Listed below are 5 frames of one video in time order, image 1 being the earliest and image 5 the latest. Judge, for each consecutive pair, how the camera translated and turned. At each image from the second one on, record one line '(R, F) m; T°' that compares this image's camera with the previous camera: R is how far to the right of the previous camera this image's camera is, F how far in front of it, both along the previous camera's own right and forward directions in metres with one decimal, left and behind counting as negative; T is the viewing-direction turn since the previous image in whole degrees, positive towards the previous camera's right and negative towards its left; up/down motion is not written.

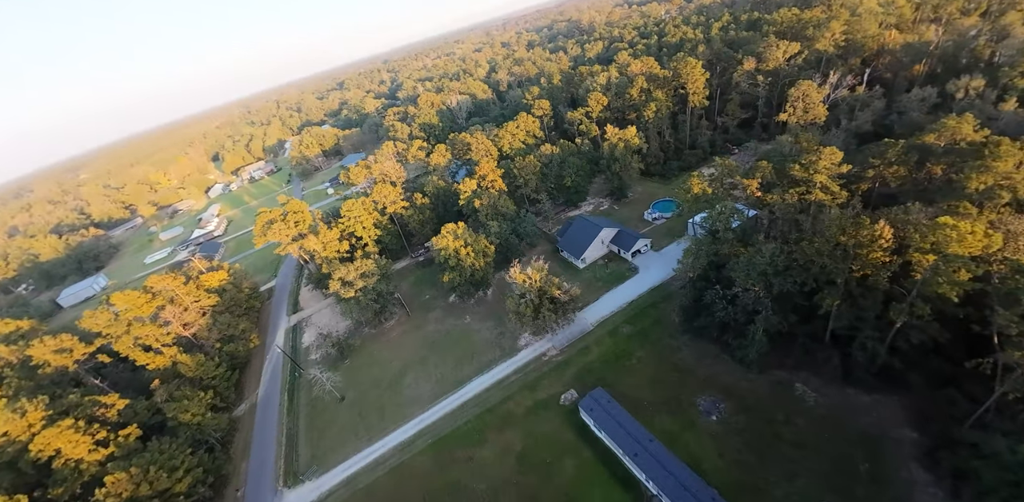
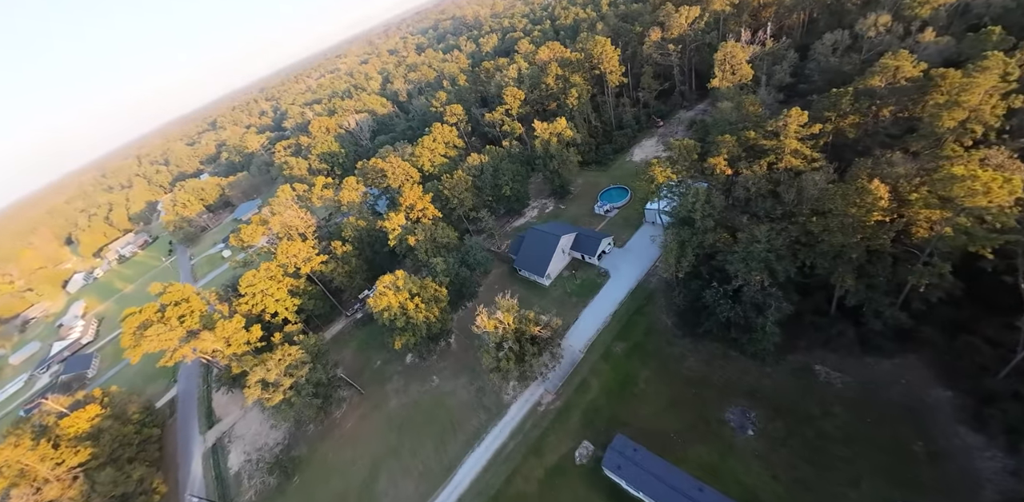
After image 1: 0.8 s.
(-1.3, +6.4) m; +10°
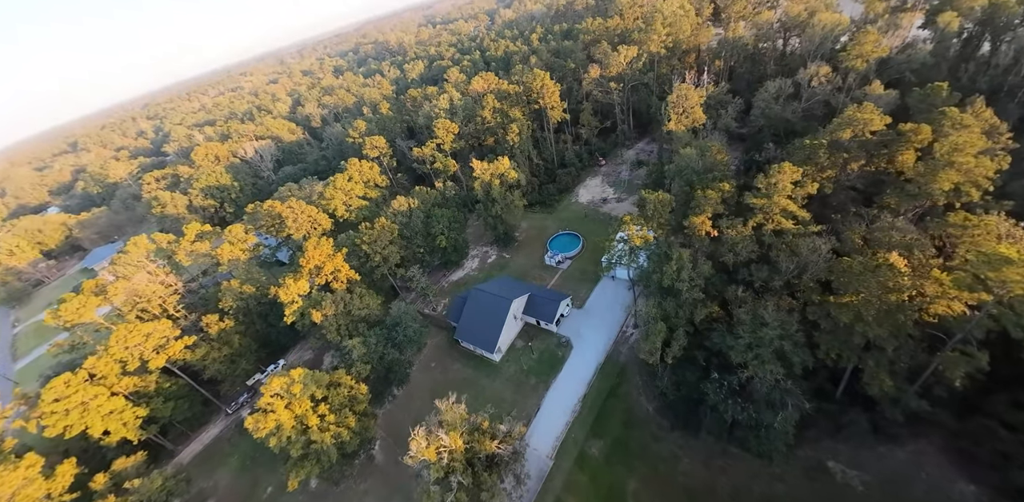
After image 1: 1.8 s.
(-0.9, +7.4) m; +11°
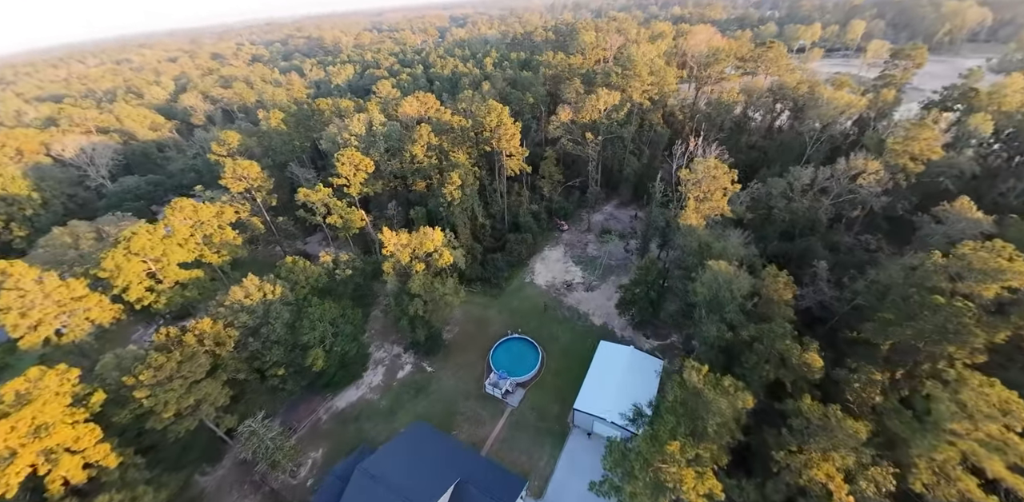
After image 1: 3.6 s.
(-0.1, +14.3) m; +10°
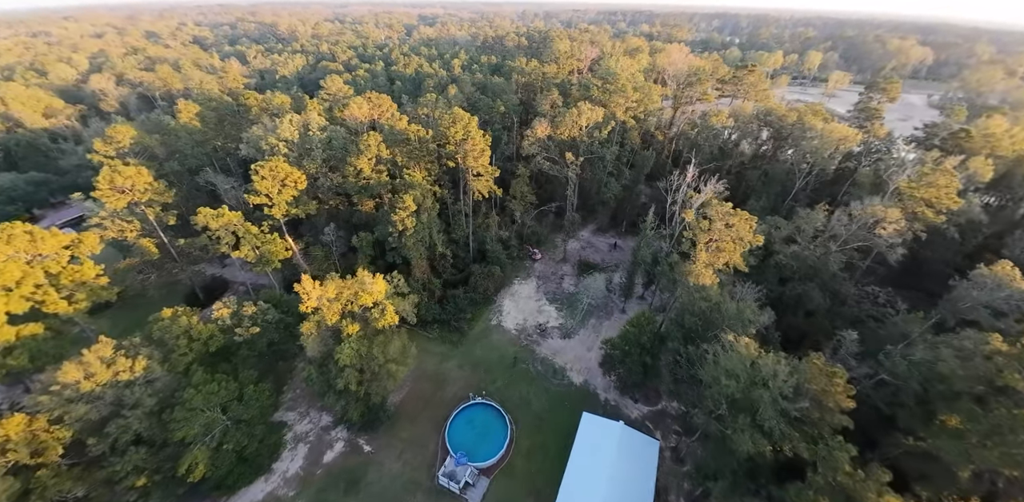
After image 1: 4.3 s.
(-0.2, +5.8) m; +5°
